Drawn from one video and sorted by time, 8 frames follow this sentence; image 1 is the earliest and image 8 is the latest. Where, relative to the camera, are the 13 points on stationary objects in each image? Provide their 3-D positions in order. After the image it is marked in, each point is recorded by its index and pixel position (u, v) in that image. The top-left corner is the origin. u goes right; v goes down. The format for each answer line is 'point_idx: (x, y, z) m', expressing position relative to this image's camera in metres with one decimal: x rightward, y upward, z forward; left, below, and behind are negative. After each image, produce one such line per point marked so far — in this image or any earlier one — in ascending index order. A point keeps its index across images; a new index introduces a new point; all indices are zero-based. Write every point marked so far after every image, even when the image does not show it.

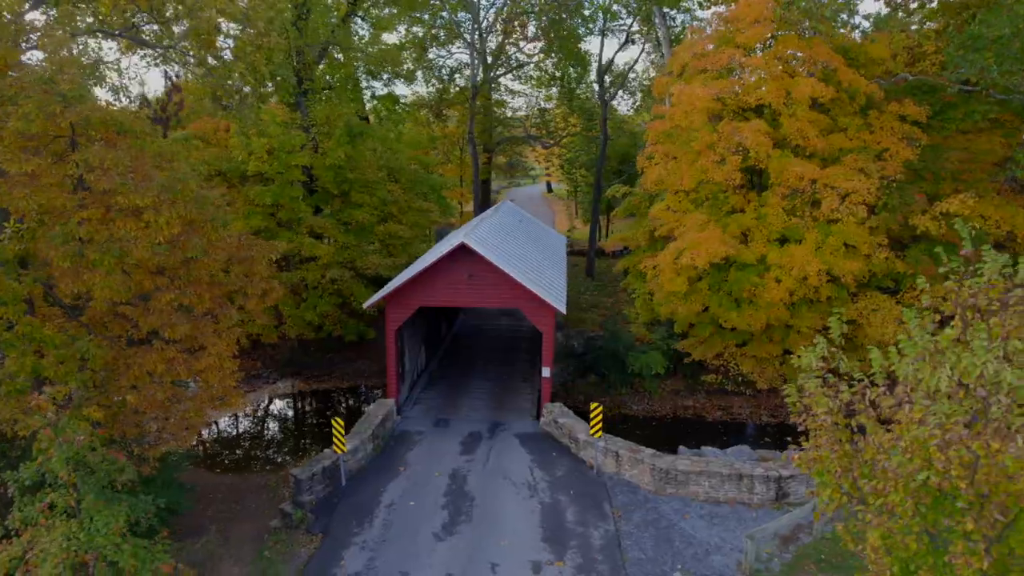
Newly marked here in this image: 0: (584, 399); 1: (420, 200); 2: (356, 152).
0: (+2.0, -2.7, +17.0) m
1: (-2.6, +2.4, +19.4) m
2: (-4.0, +3.5, +17.6) m
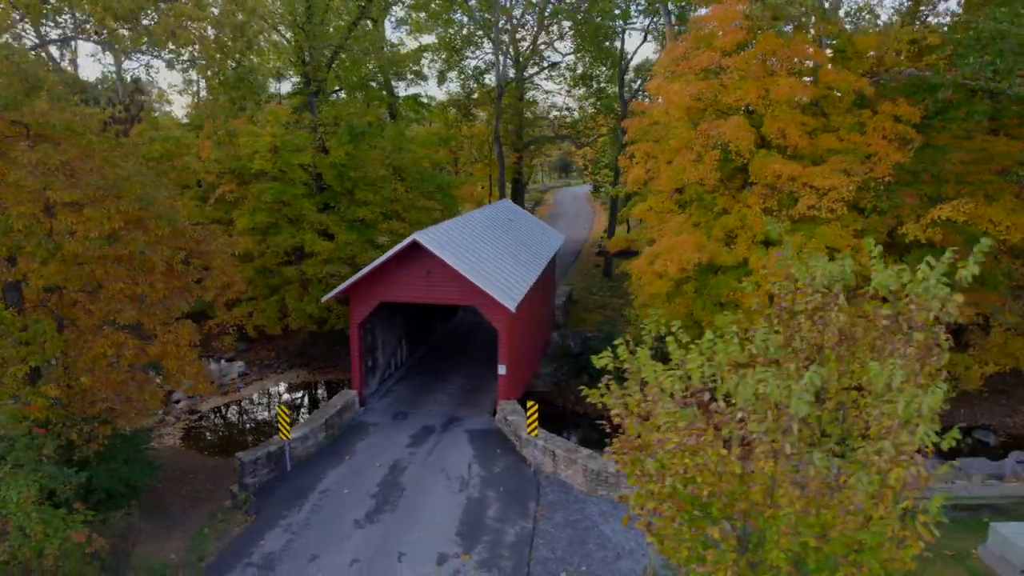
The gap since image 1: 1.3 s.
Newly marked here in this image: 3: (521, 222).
0: (+1.7, -2.7, +16.9) m
1: (-2.5, +2.5, +19.8) m
2: (-4.1, +3.6, +18.1) m
3: (0.0, +1.6, +17.1) m
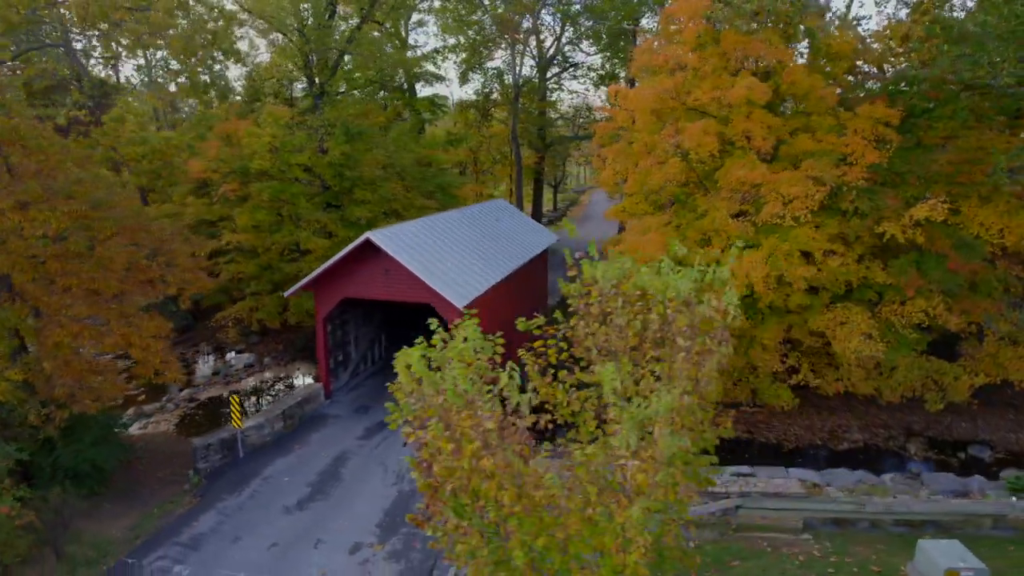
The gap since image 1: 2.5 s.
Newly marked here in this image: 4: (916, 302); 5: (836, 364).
0: (+1.3, -2.8, +16.9) m
1: (-2.5, +2.6, +20.2) m
2: (-4.2, +3.7, +18.6) m
3: (-0.3, +1.7, +17.2) m
4: (+7.5, -0.2, +12.8) m
5: (+6.6, -1.5, +13.8) m
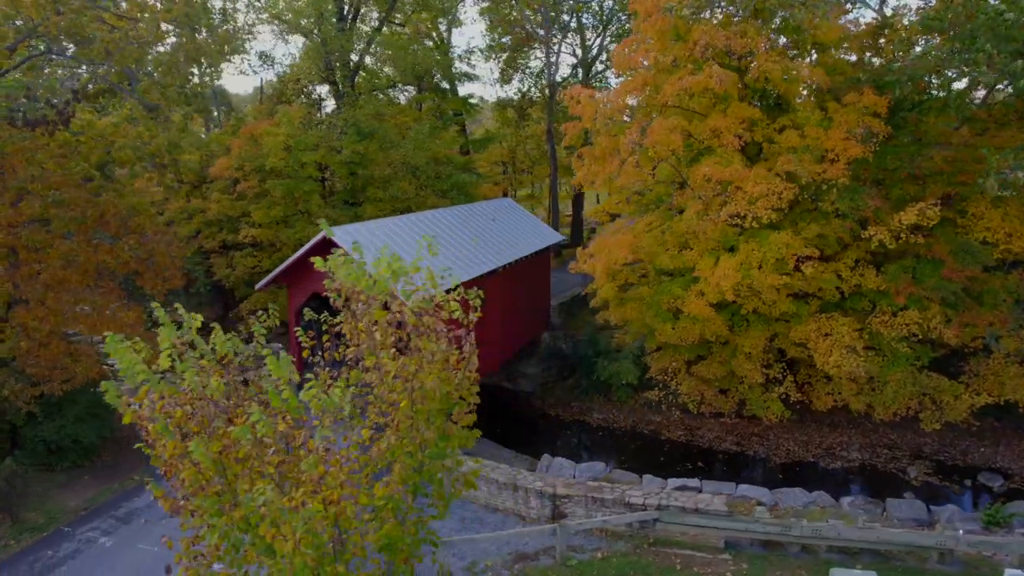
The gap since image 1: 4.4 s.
0: (+1.1, -2.8, +16.7) m
1: (-2.1, +2.7, +20.4) m
2: (-4.0, +3.8, +19.1) m
3: (-0.3, +1.7, +17.2) m
4: (+6.8, -0.4, +11.8) m
5: (+6.0, -1.7, +12.9) m
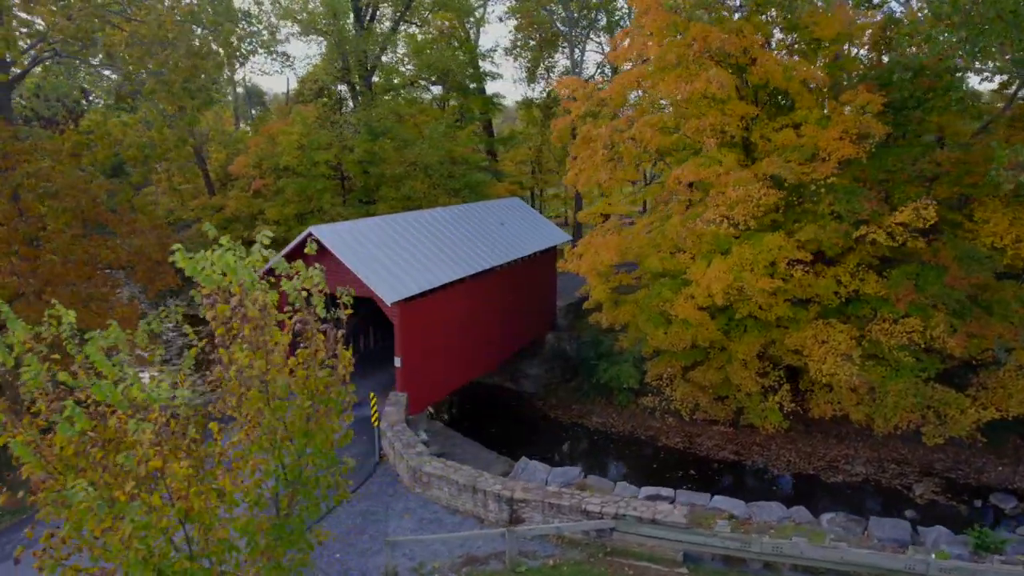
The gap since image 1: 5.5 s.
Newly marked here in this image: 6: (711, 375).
0: (+1.1, -2.8, +16.5) m
1: (-1.7, +2.7, +20.5) m
2: (-3.7, +3.9, +19.3) m
3: (-0.2, +1.7, +17.1) m
4: (+6.4, -0.5, +11.1) m
5: (+5.7, -1.8, +12.4) m
6: (+3.8, -1.6, +12.9) m
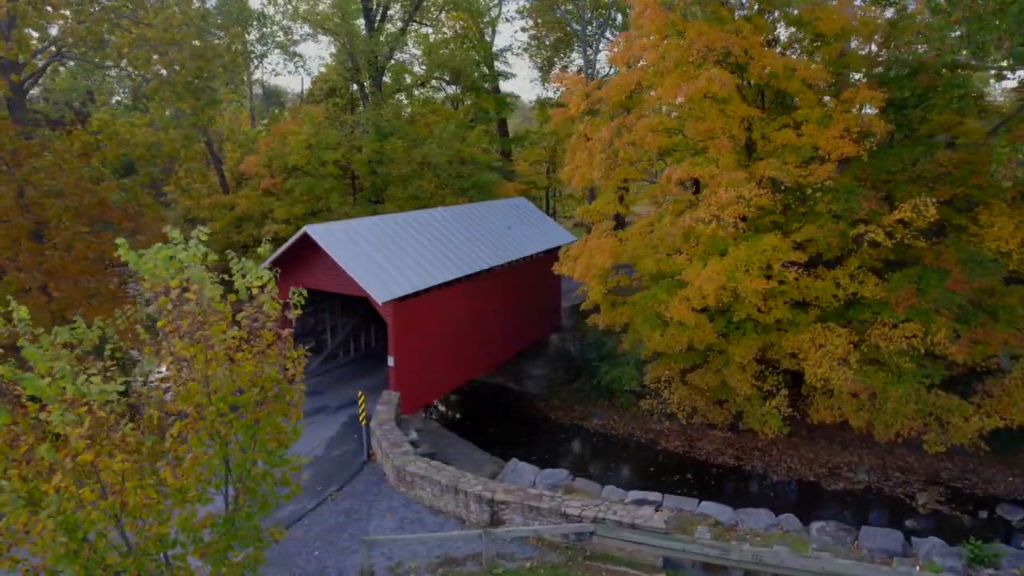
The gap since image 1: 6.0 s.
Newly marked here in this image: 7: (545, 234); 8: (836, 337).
0: (+1.1, -2.8, +16.4) m
1: (-1.5, +2.7, +20.5) m
2: (-3.5, +3.9, +19.4) m
3: (-0.1, +1.7, +17.0) m
4: (+6.3, -0.6, +10.9) m
5: (+5.6, -1.8, +12.1) m
6: (+3.7, -1.7, +12.7) m
7: (+0.8, +1.4, +17.3) m
8: (+5.3, -0.8, +11.2) m
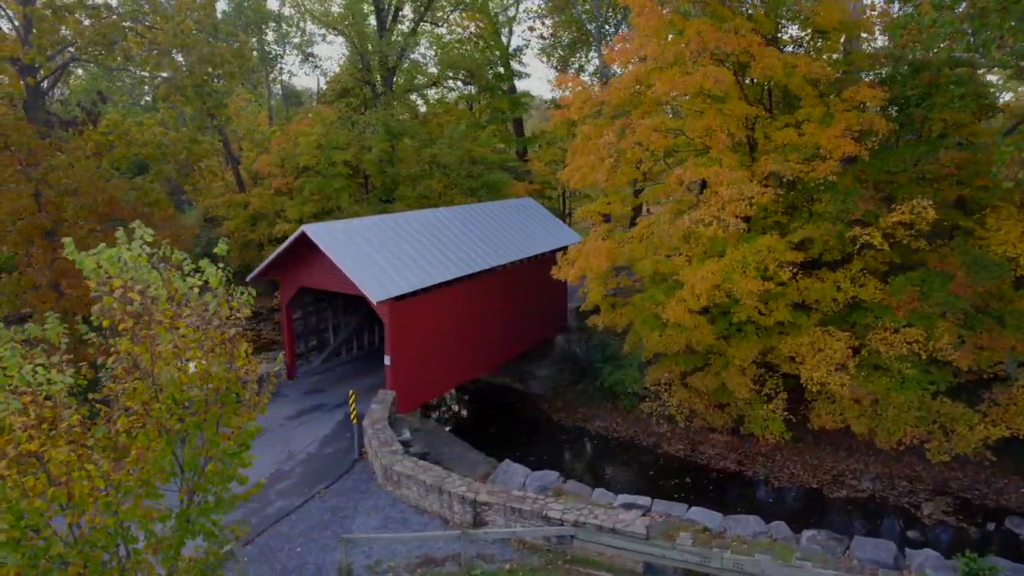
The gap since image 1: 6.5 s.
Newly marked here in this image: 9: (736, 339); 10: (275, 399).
0: (+1.2, -2.8, +16.3) m
1: (-1.2, +2.7, +20.5) m
2: (-3.2, +3.9, +19.5) m
3: (0.0, +1.7, +17.0) m
4: (+6.1, -0.6, +10.6) m
5: (+5.5, -1.9, +11.9) m
6: (+3.6, -1.7, +12.5) m
7: (+1.0, +1.4, +17.2) m
8: (+5.2, -0.9, +11.0) m
9: (+4.0, -0.9, +12.1) m
10: (-4.5, -2.2, +13.0) m
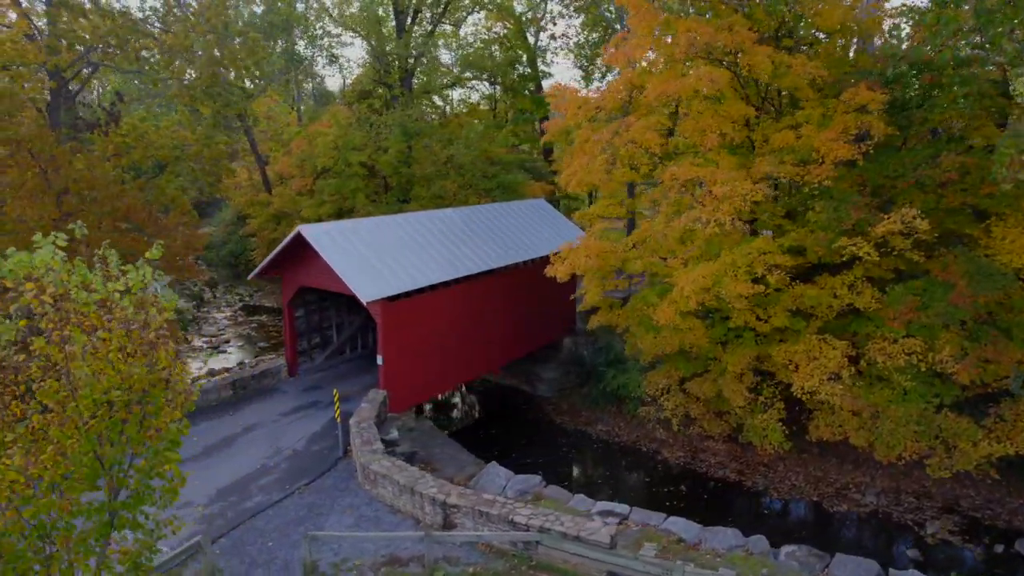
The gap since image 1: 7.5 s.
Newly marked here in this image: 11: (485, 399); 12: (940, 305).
0: (+1.3, -2.9, +16.2) m
1: (-0.7, +2.7, +20.5) m
2: (-2.8, +4.0, +19.6) m
3: (+0.3, +1.7, +16.9) m
4: (+5.9, -0.8, +10.1) m
5: (+5.2, -2.0, +11.5) m
6: (+3.4, -1.8, +12.3) m
7: (+1.2, +1.3, +17.1) m
8: (+4.9, -1.0, +10.6) m
9: (+3.8, -1.0, +11.8) m
10: (-4.6, -2.1, +13.3) m
11: (-0.7, -2.8, +16.9) m
12: (+6.2, -0.2, +9.8) m
